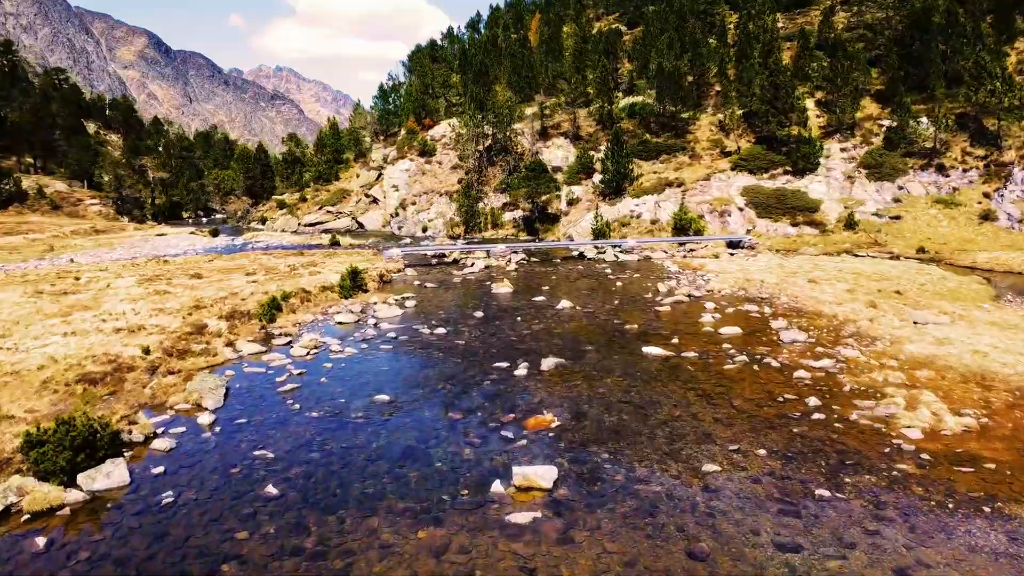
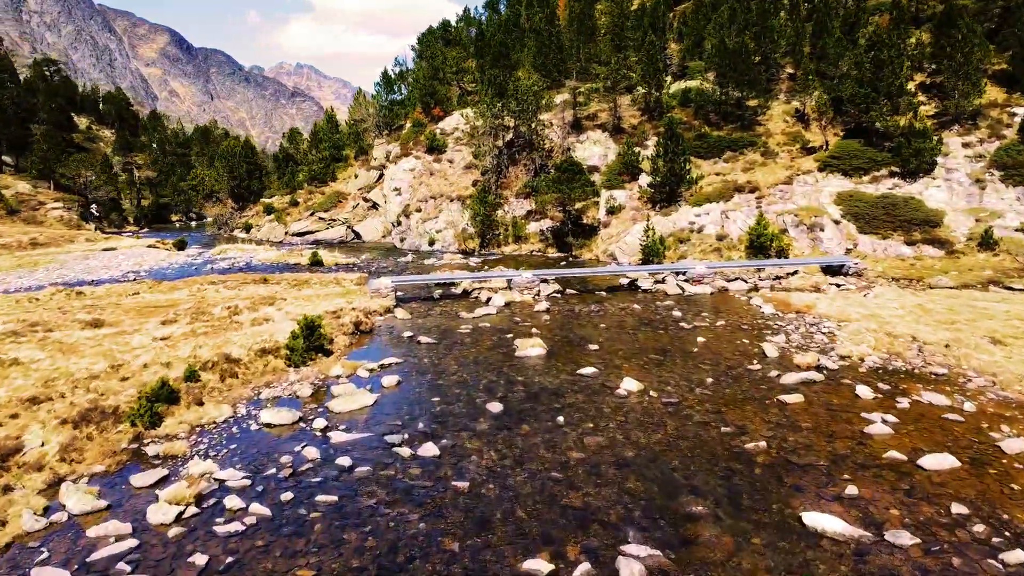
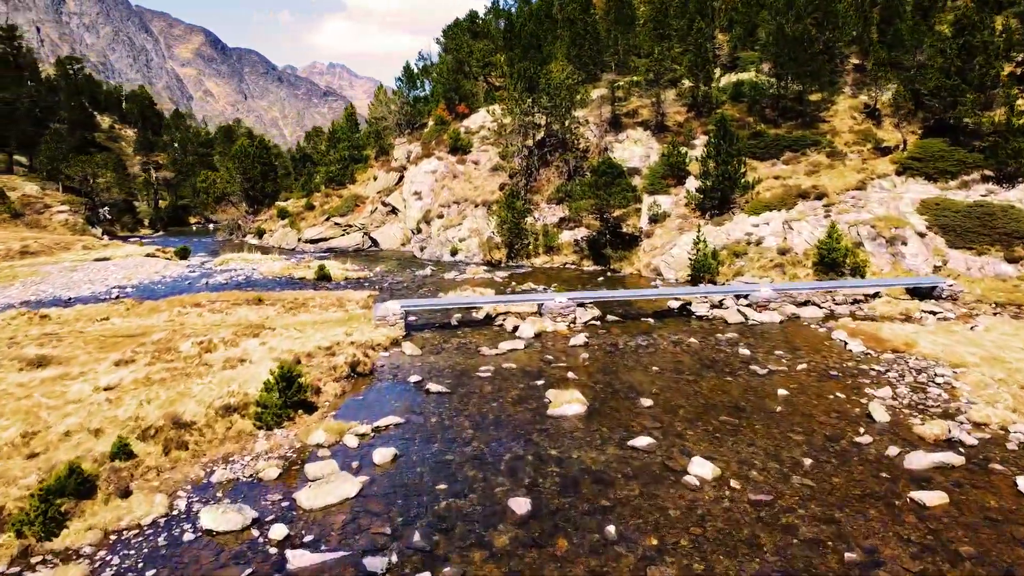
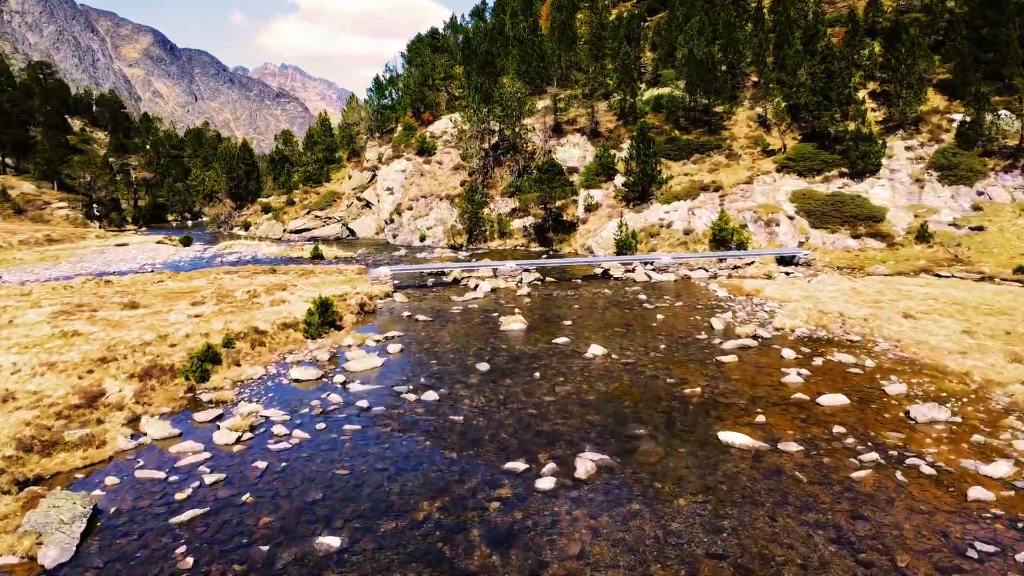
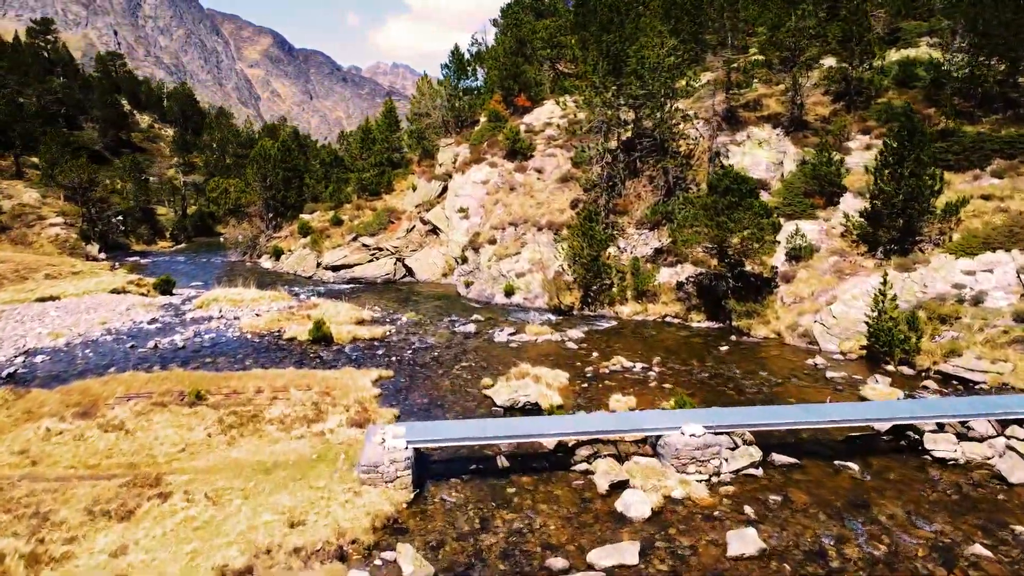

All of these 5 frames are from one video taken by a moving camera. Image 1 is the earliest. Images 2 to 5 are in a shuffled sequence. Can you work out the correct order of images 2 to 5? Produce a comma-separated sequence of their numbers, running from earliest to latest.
4, 2, 3, 5
